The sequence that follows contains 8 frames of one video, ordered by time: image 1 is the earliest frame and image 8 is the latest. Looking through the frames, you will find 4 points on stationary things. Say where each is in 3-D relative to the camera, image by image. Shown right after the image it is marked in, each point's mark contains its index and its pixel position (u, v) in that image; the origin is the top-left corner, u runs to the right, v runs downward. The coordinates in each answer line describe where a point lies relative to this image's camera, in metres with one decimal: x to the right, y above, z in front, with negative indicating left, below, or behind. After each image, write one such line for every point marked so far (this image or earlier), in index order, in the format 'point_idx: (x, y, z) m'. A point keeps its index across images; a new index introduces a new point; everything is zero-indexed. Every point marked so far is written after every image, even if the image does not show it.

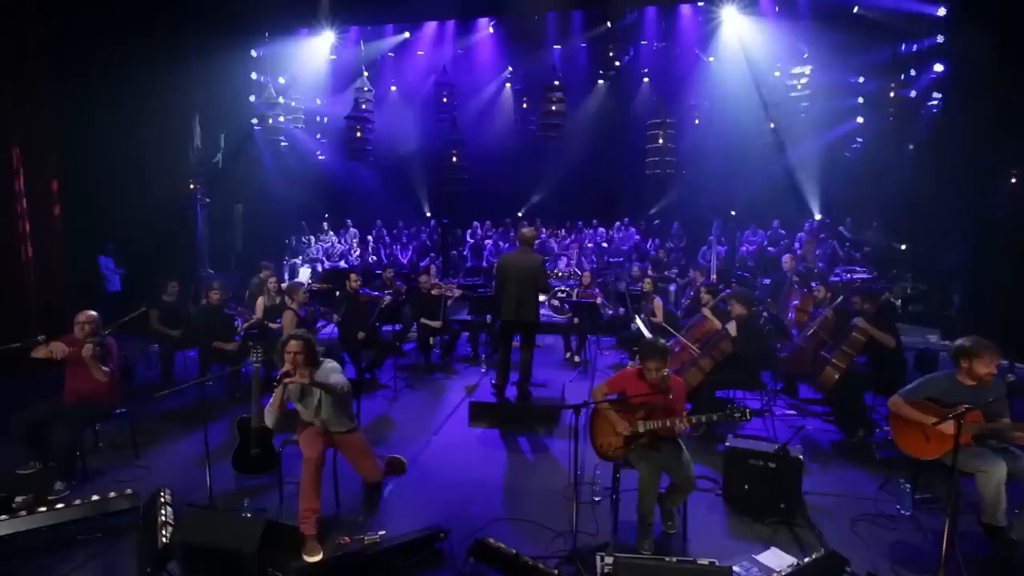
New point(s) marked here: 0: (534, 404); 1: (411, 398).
0: (+0.3, -1.4, +6.5) m
1: (-1.3, -1.5, +7.6) m
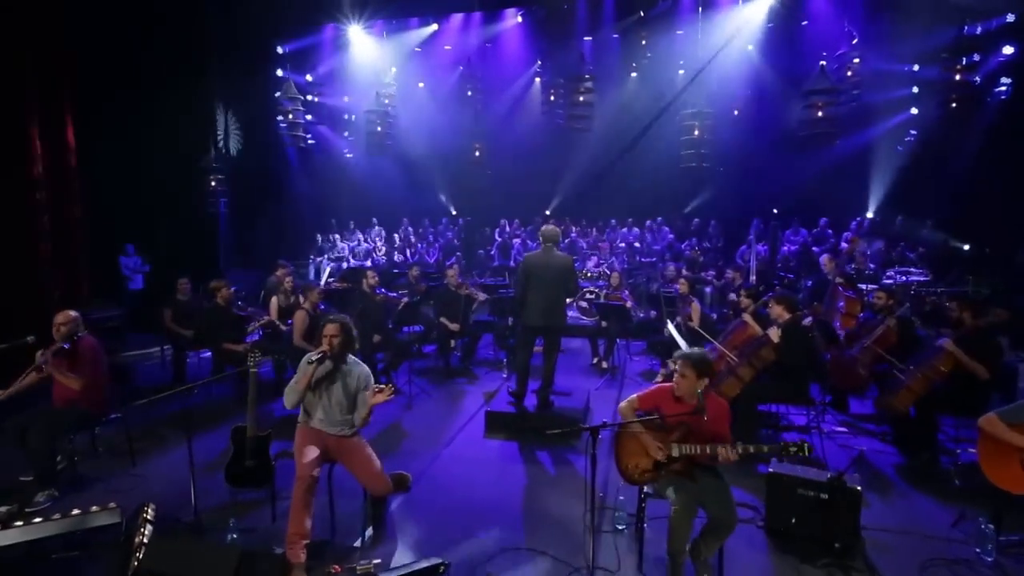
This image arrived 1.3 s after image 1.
0: (+0.5, -1.4, +6.0) m
1: (-1.1, -1.5, +7.2) m
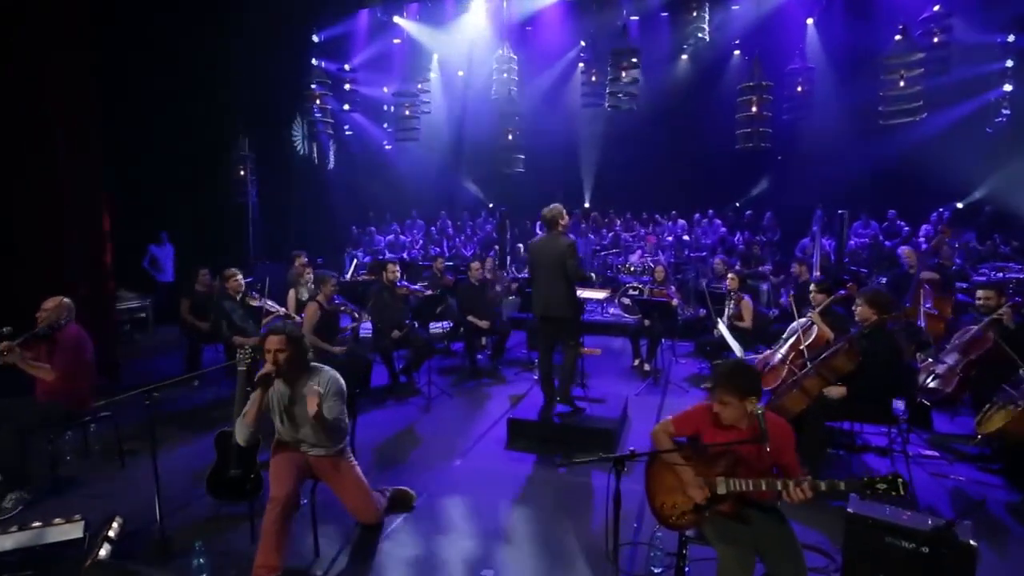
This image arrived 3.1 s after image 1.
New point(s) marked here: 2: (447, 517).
0: (+0.7, -1.3, +5.3) m
1: (-0.7, -1.4, +6.6) m
2: (-0.5, -1.7, +4.2) m
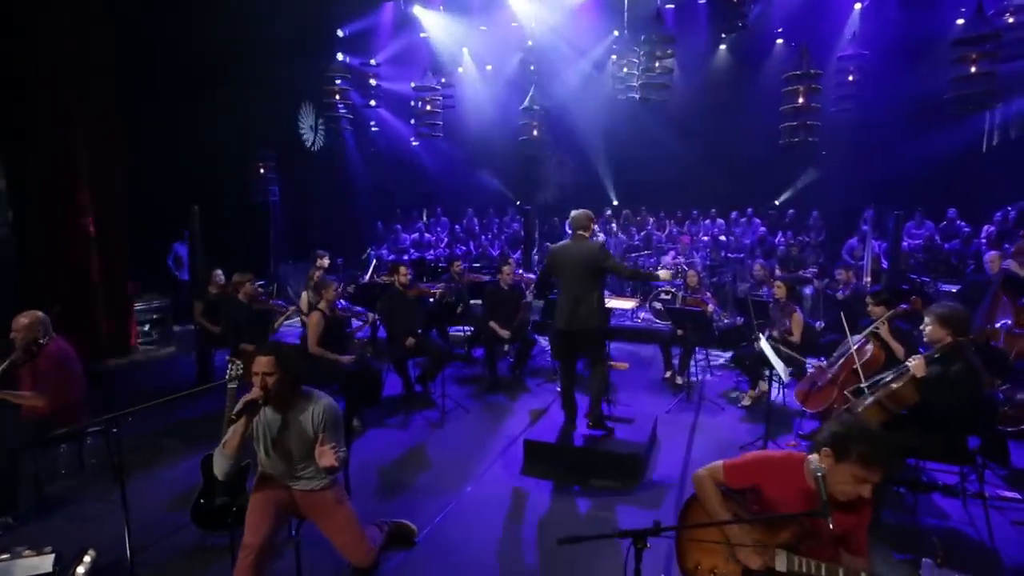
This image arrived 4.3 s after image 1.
0: (+0.8, -1.4, +4.8) m
1: (-0.5, -1.5, +6.2) m
2: (-0.4, -1.8, +3.8) m
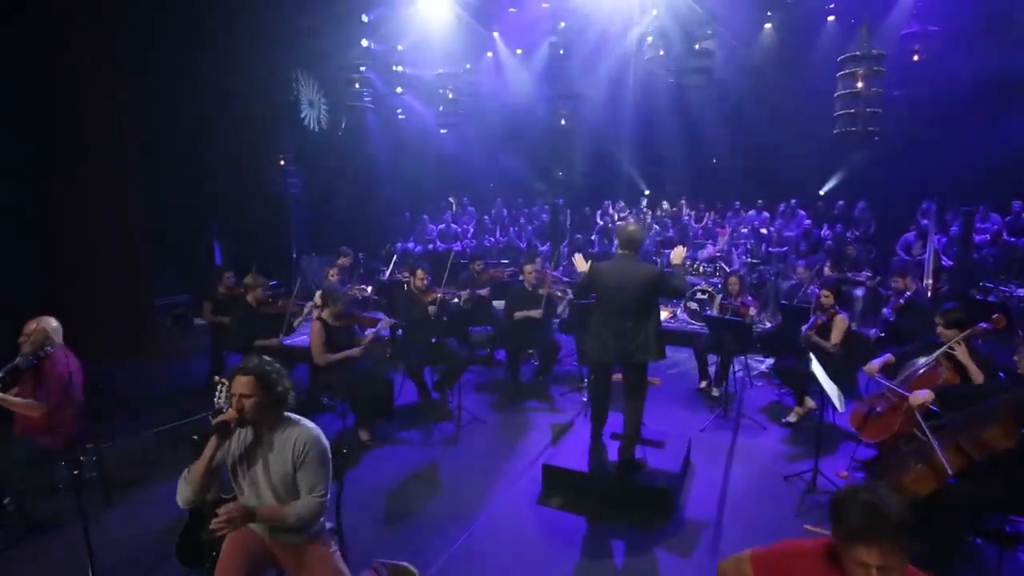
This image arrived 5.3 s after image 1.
0: (+1.0, -1.5, +4.3) m
1: (-0.3, -1.5, +5.8) m
2: (-0.3, -1.9, +3.4) m
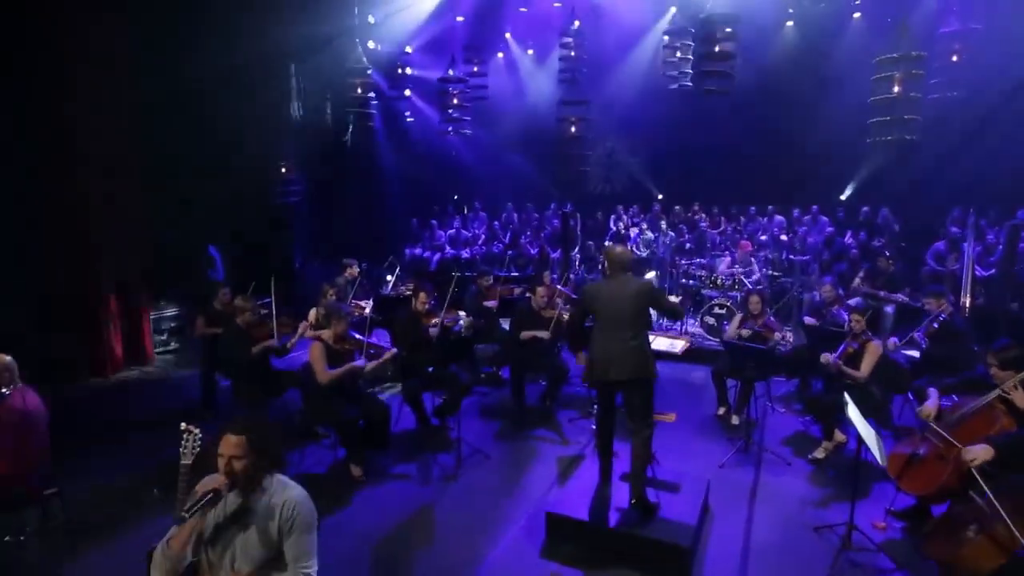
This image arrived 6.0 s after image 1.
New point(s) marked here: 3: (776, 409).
0: (+1.0, -1.8, +3.9) m
1: (-0.3, -1.8, +5.4) m
2: (-0.4, -2.2, +3.0) m
3: (+3.2, -1.5, +6.8) m
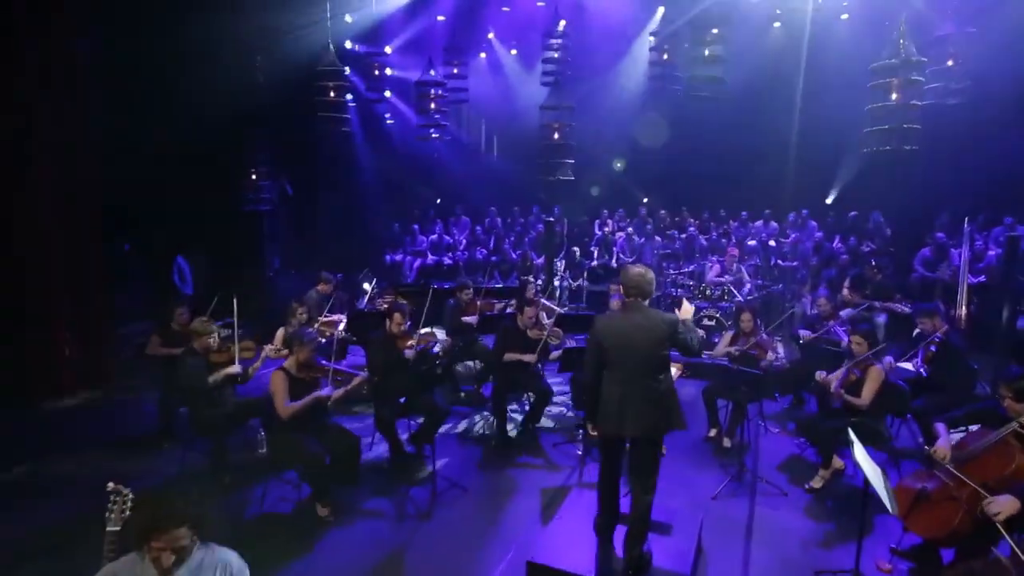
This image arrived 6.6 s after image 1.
0: (+0.8, -1.9, +3.5) m
1: (-0.5, -2.0, +5.0) m
2: (-0.5, -2.4, +2.6) m
3: (+3.0, -1.6, +6.5) m
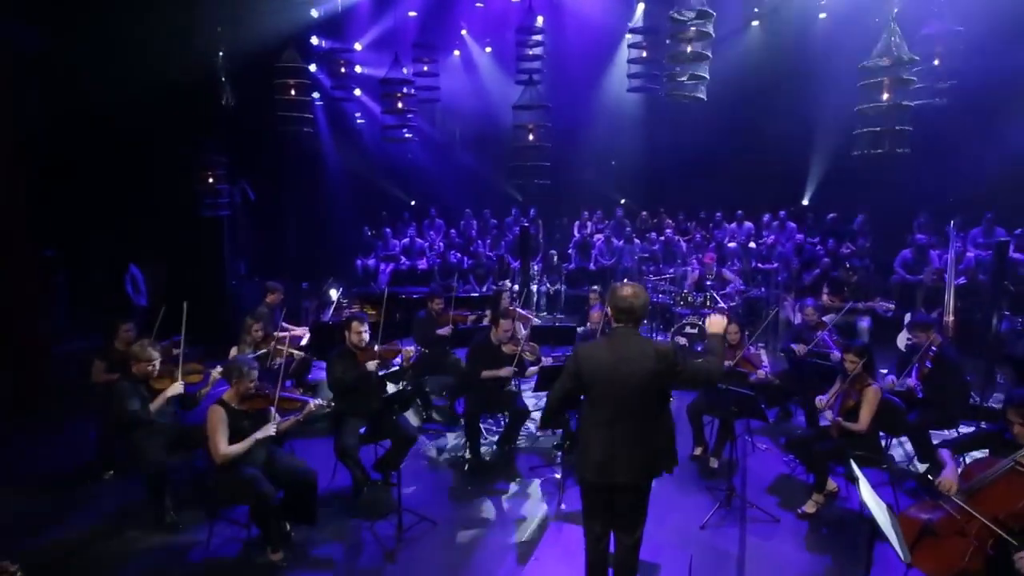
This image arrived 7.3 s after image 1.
0: (+0.6, -2.1, +3.1) m
1: (-0.7, -2.1, +4.5) m
2: (-0.6, -2.5, +2.2) m
3: (+2.7, -1.7, +6.2) m
